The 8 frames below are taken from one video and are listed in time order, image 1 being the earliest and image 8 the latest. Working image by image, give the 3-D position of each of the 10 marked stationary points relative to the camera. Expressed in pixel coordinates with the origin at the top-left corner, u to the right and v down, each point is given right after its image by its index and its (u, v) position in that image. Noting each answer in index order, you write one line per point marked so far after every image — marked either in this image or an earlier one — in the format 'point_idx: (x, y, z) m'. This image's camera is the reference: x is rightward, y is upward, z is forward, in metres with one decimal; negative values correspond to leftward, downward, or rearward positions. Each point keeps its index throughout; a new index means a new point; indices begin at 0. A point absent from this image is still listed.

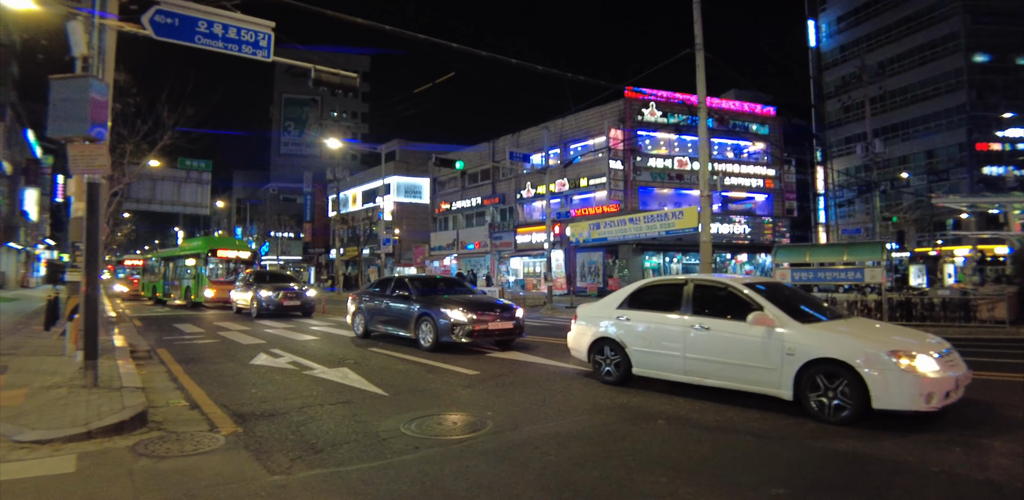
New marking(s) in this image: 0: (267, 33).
0: (-3.0, +2.6, +10.0) m
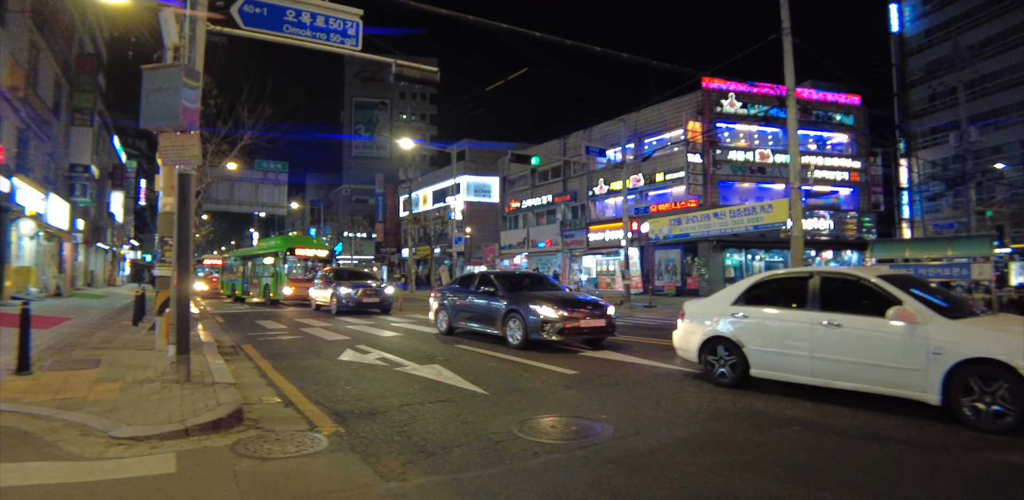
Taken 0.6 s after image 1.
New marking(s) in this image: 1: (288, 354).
0: (-1.9, +2.7, +9.6) m
1: (-3.1, -1.4, +11.2) m
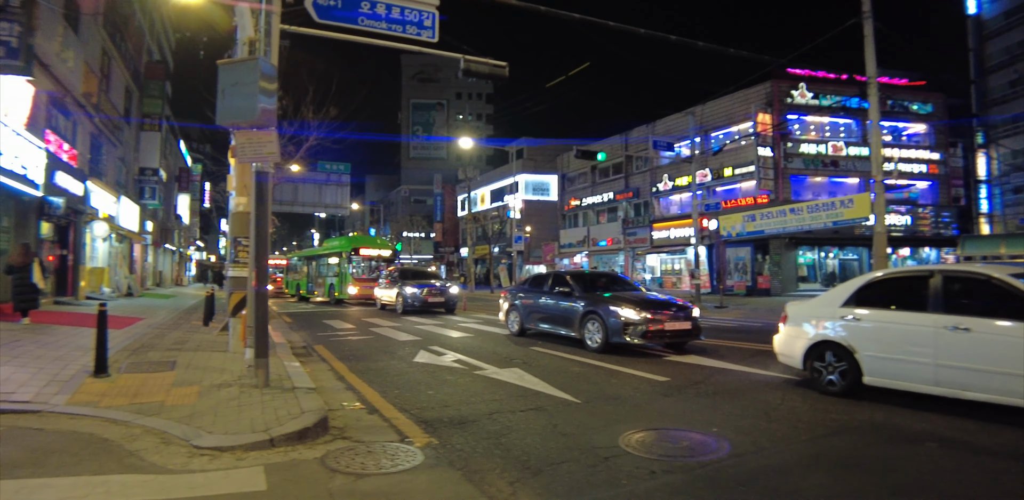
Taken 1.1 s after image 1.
0: (-0.9, +2.8, +9.2) m
1: (-2.0, -1.4, +10.9) m
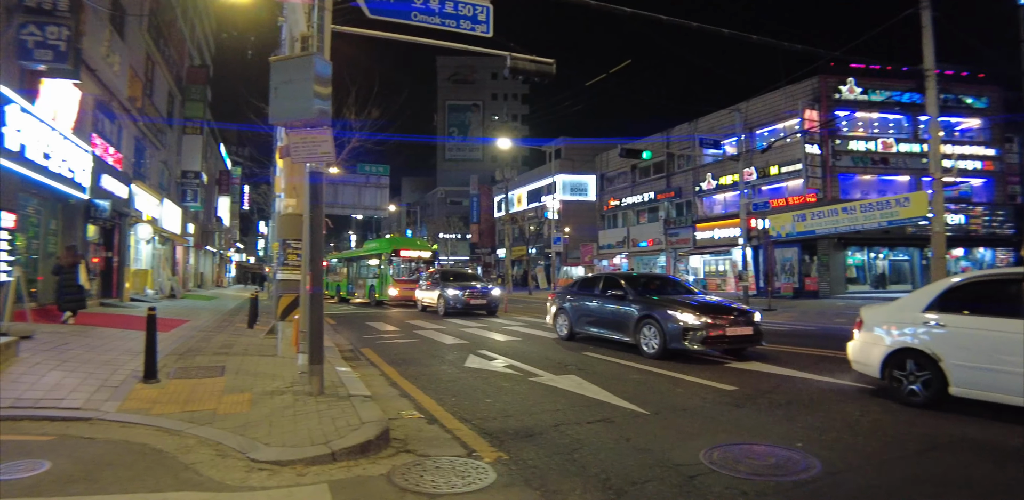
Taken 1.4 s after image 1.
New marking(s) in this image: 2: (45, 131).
0: (-0.3, +2.7, +8.9) m
1: (-1.3, -1.4, +10.7) m
2: (-7.2, +1.8, +12.3) m
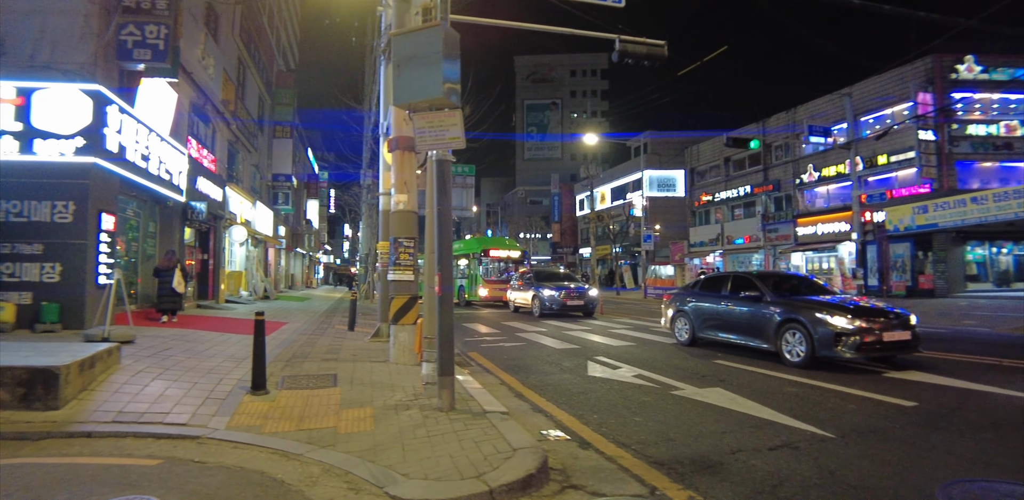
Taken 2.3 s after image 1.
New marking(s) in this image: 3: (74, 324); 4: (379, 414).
0: (+1.0, +2.8, +8.0) m
1: (+0.2, -1.4, +9.8) m
2: (-5.5, +1.8, +12.0) m
3: (-5.5, -0.9, +10.1) m
4: (-0.9, -1.1, +5.6) m
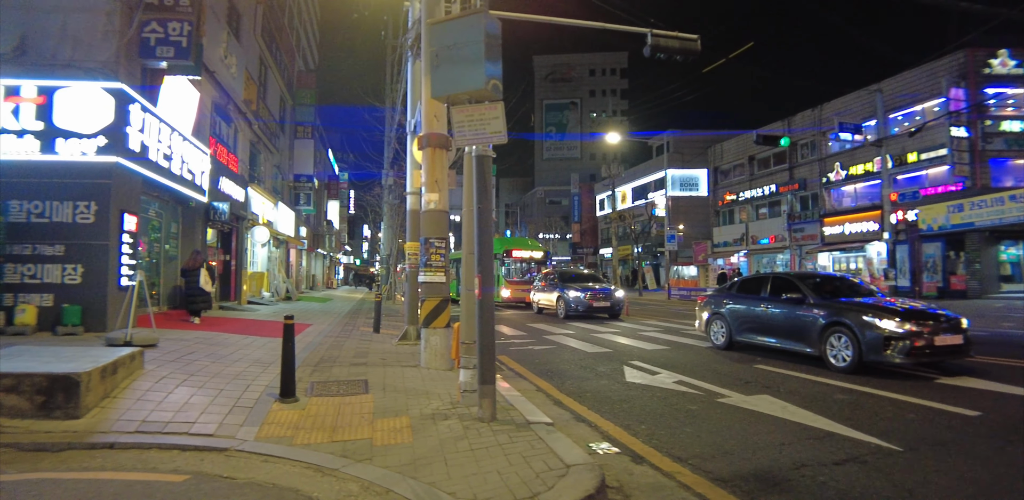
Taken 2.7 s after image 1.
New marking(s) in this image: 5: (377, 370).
0: (+1.3, +2.8, +7.6) m
1: (+0.6, -1.4, +9.5) m
2: (-5.1, +1.7, +11.8) m
3: (-5.1, -0.9, +9.8) m
4: (-0.6, -1.1, +5.2) m
5: (-1.3, -1.1, +7.6) m
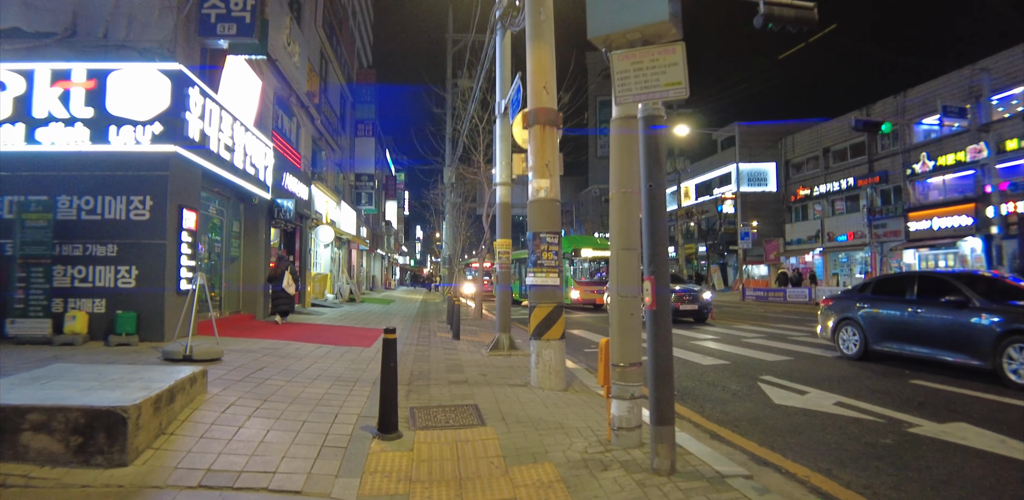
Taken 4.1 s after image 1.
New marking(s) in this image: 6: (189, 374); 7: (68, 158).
0: (+2.3, +2.8, +6.2) m
1: (+1.7, -1.4, +8.1) m
2: (-3.8, +1.7, +10.7) m
3: (-3.9, -0.9, +8.8) m
4: (+0.3, -1.1, +3.9) m
5: (-0.2, -1.1, +6.3) m
6: (-2.0, -0.8, +4.9) m
7: (-4.9, +1.0, +8.8) m
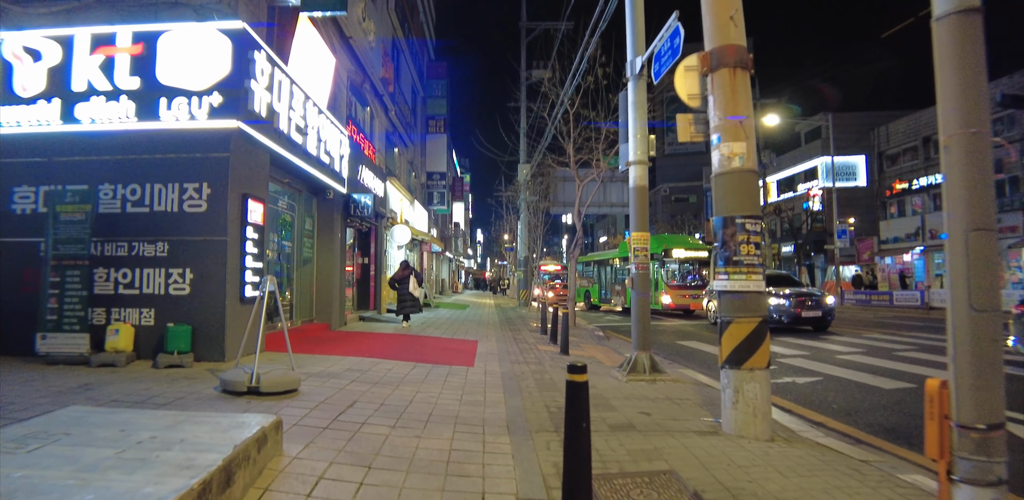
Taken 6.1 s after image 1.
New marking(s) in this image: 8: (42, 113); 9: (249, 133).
0: (+3.4, +2.9, +4.2) m
1: (+2.9, -1.3, +6.0) m
2: (-2.4, +1.8, +9.1) m
3: (-2.7, -0.9, +7.1) m
4: (+1.2, -1.1, +2.0) m
5: (+0.8, -1.1, +4.4) m
6: (-1.0, -0.7, +3.2) m
7: (-3.6, +1.0, +7.3) m
8: (-4.2, +1.2, +7.2) m
9: (-2.5, +1.1, +7.6) m
